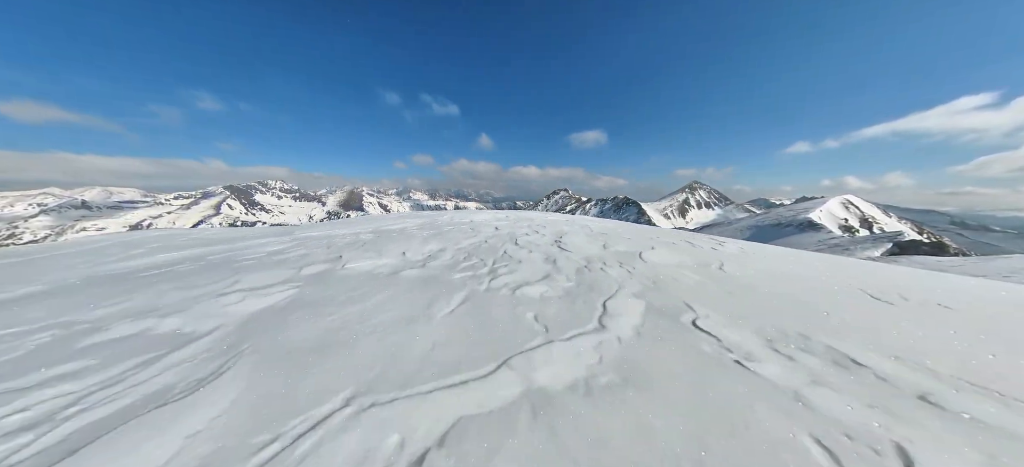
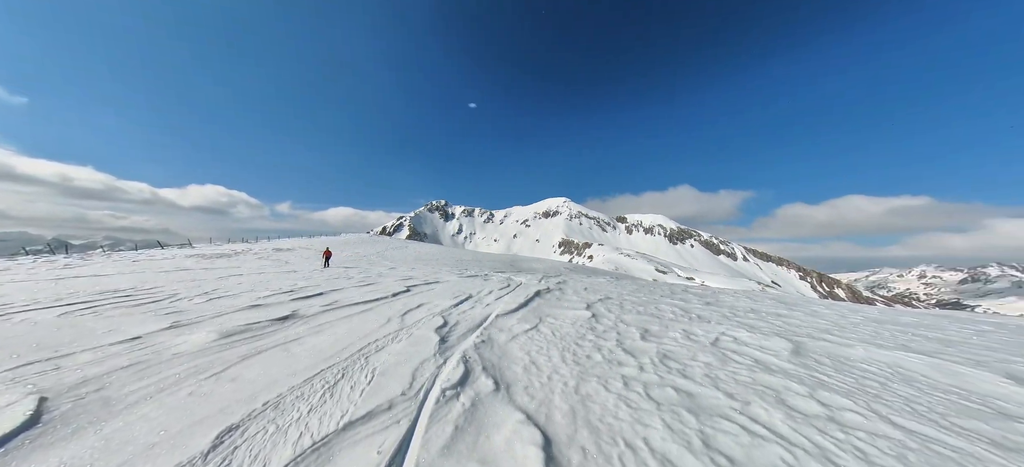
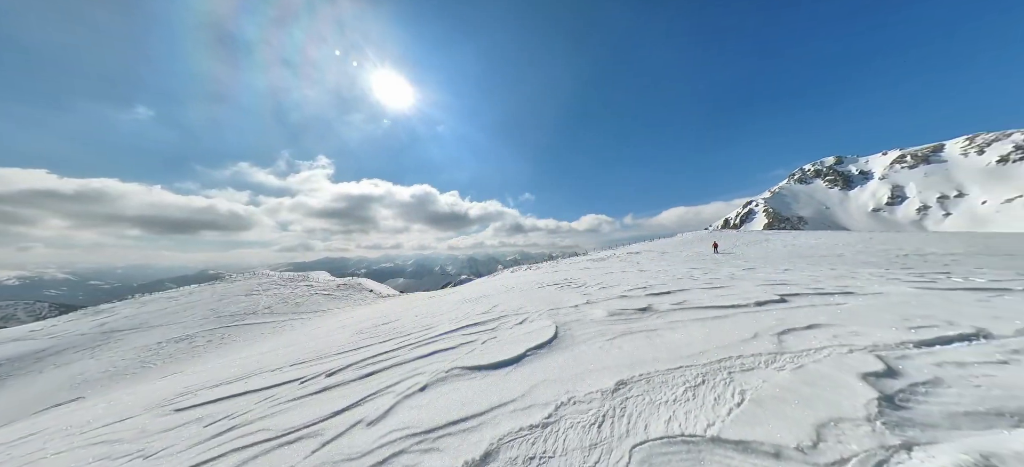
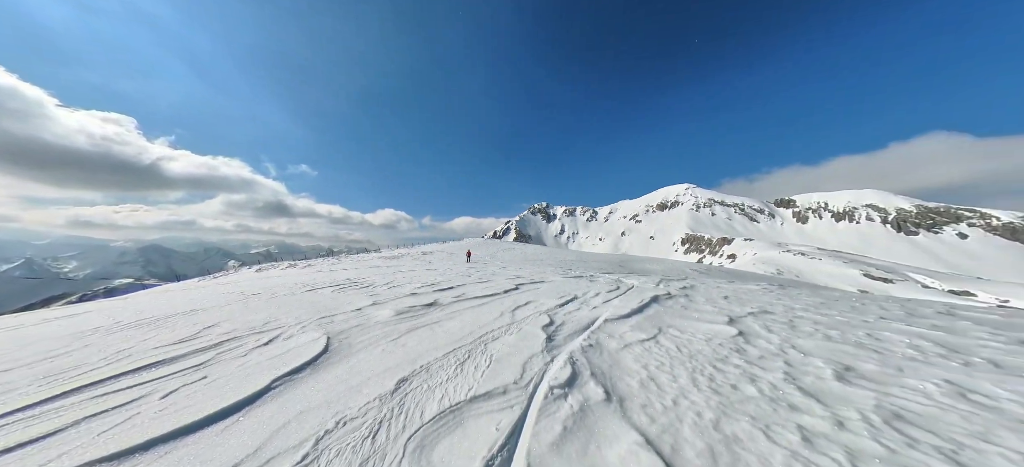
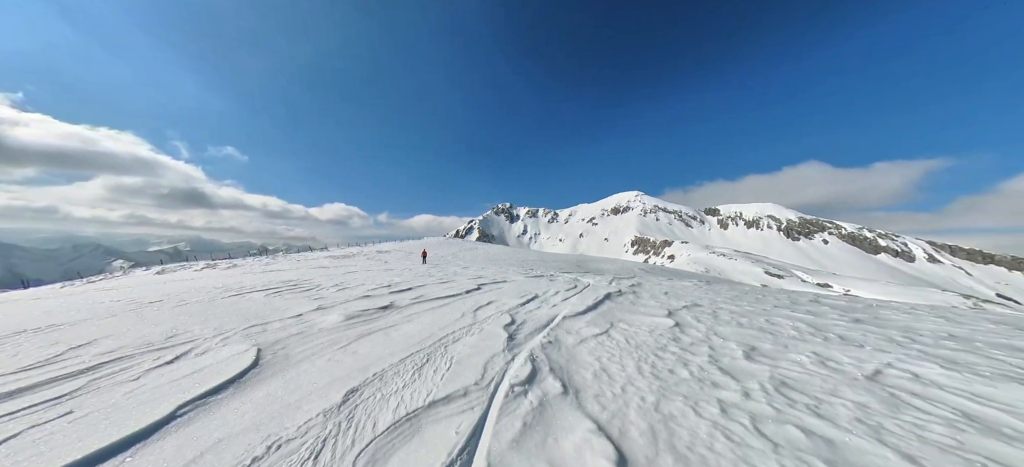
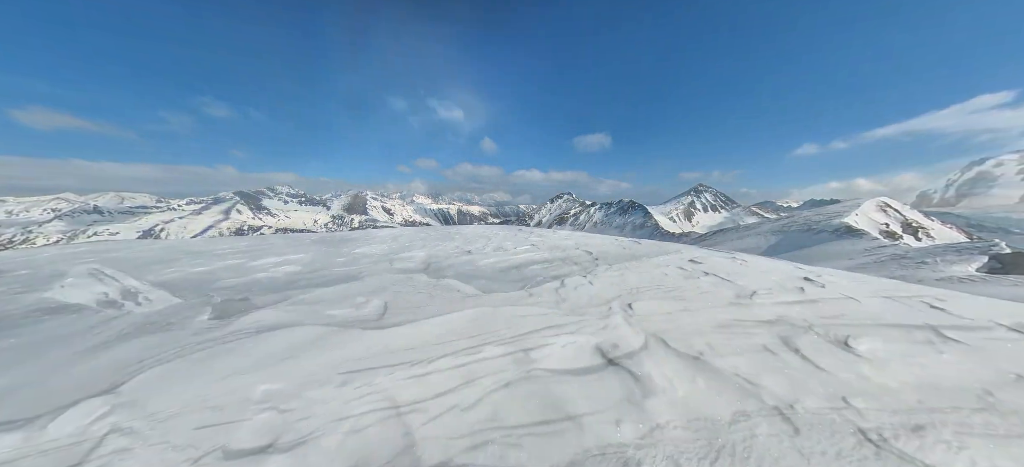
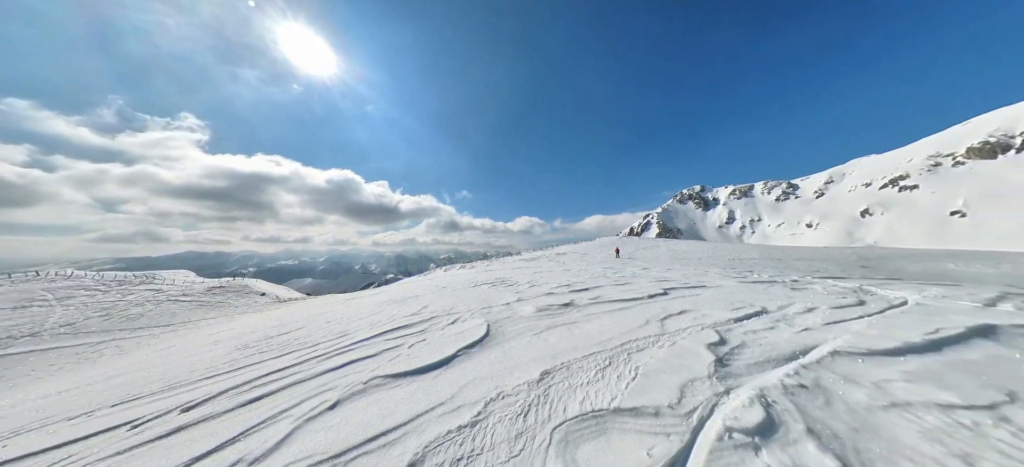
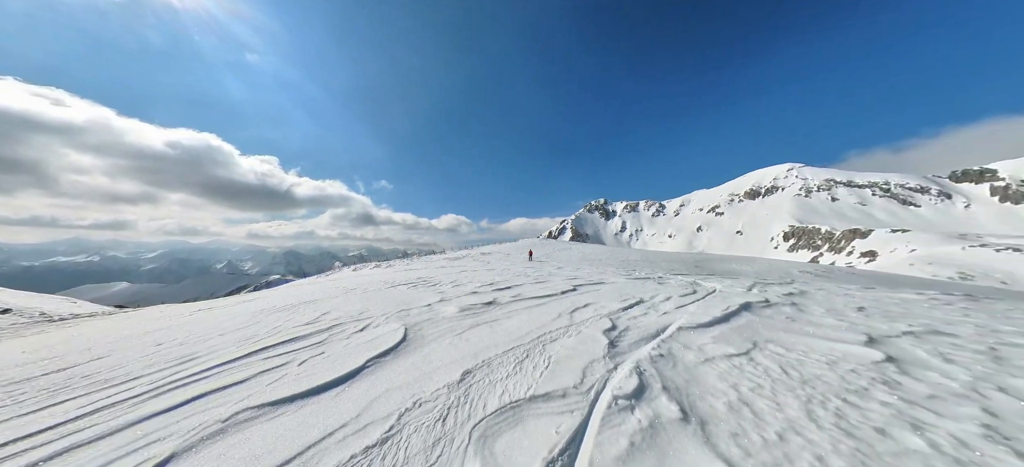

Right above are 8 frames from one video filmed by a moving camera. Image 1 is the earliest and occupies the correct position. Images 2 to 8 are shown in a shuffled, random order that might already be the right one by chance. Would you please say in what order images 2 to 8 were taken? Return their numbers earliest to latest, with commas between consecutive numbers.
6, 3, 7, 8, 4, 5, 2
